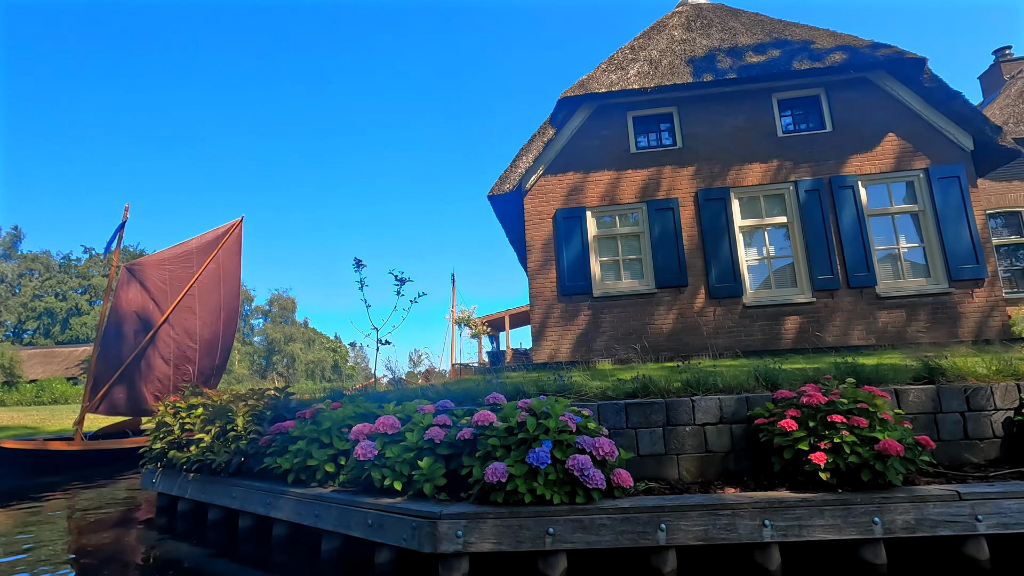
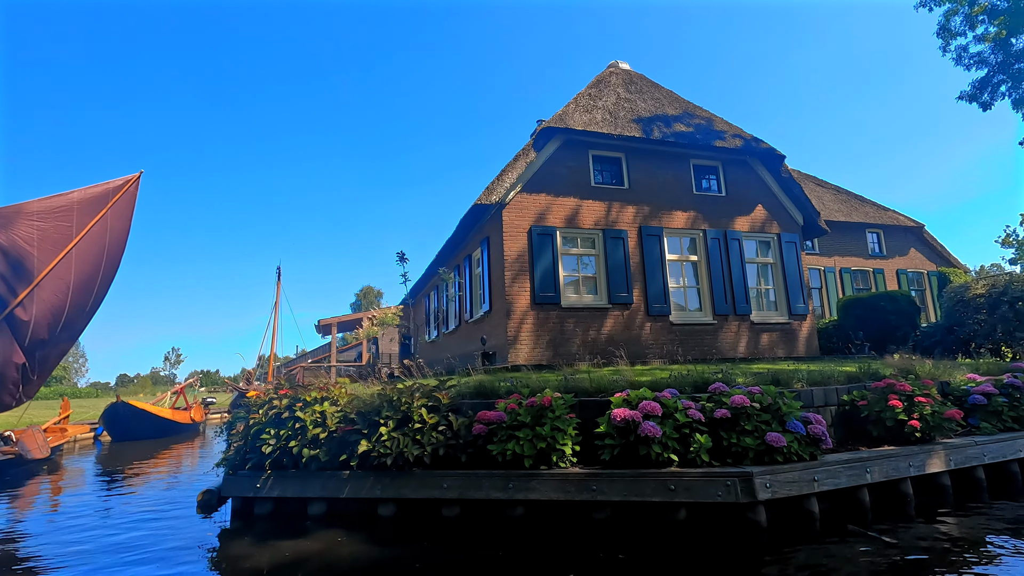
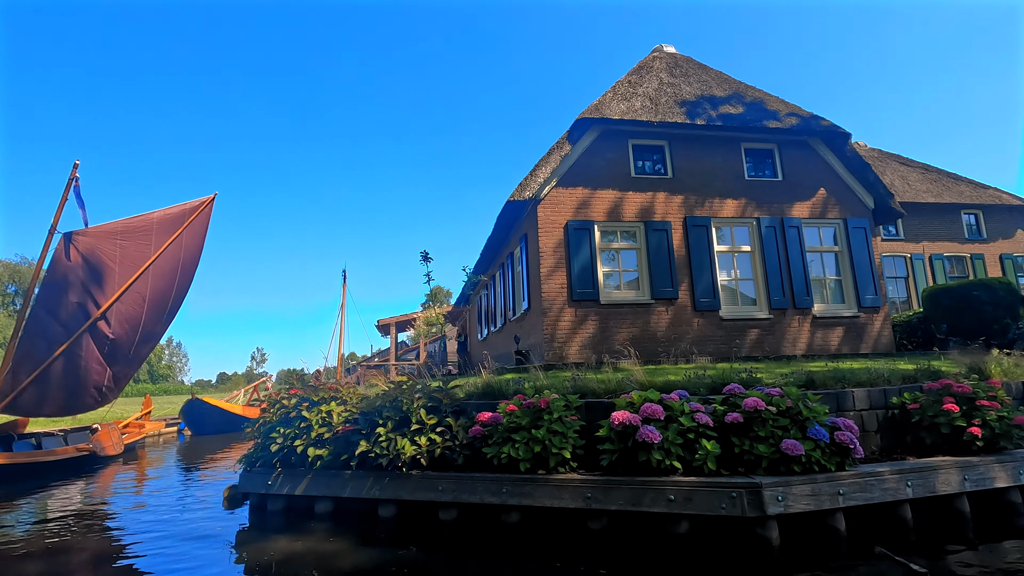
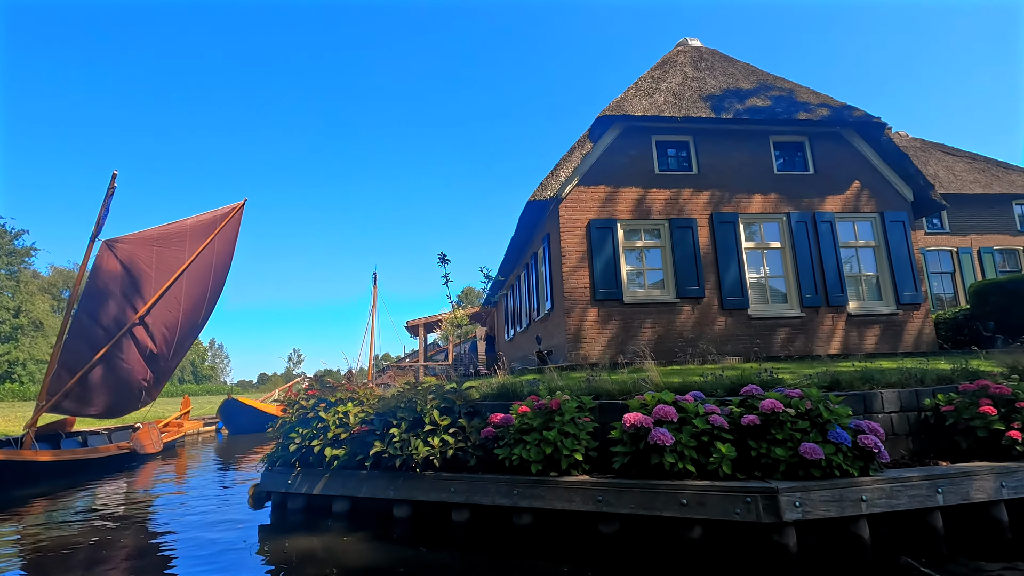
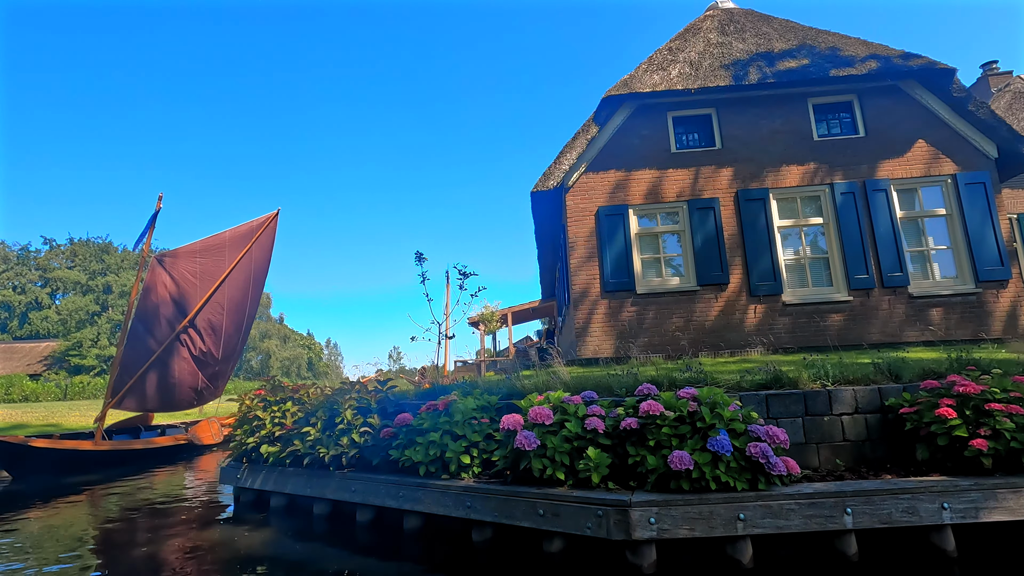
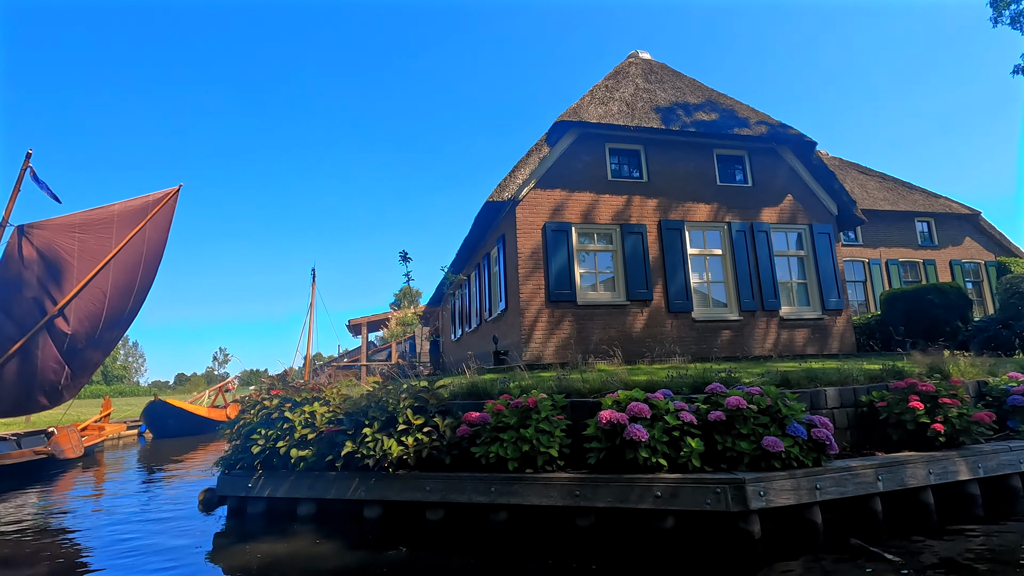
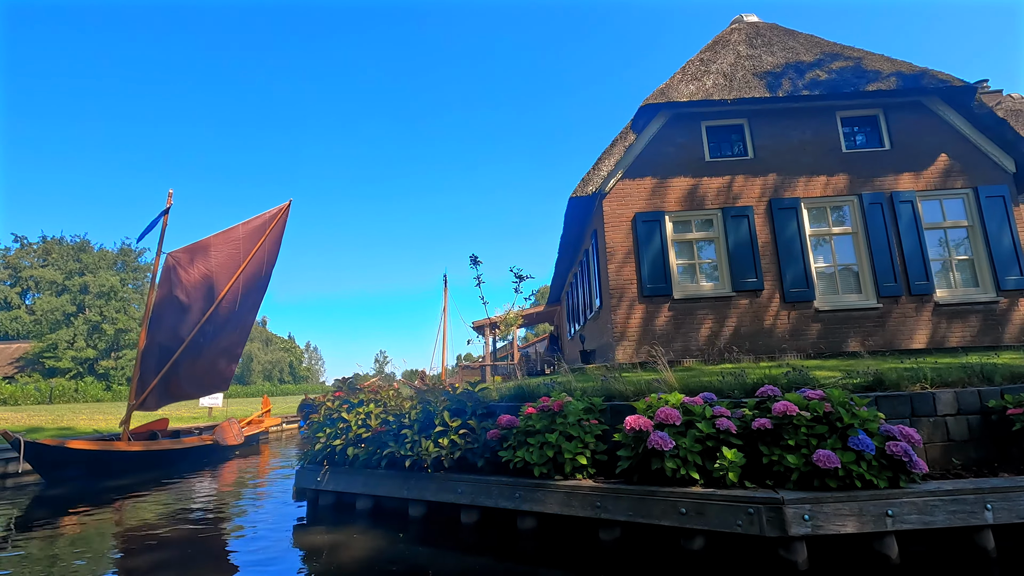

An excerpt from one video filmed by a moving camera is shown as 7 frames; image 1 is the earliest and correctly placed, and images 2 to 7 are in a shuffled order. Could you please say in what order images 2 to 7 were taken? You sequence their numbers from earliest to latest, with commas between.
5, 7, 4, 3, 6, 2
